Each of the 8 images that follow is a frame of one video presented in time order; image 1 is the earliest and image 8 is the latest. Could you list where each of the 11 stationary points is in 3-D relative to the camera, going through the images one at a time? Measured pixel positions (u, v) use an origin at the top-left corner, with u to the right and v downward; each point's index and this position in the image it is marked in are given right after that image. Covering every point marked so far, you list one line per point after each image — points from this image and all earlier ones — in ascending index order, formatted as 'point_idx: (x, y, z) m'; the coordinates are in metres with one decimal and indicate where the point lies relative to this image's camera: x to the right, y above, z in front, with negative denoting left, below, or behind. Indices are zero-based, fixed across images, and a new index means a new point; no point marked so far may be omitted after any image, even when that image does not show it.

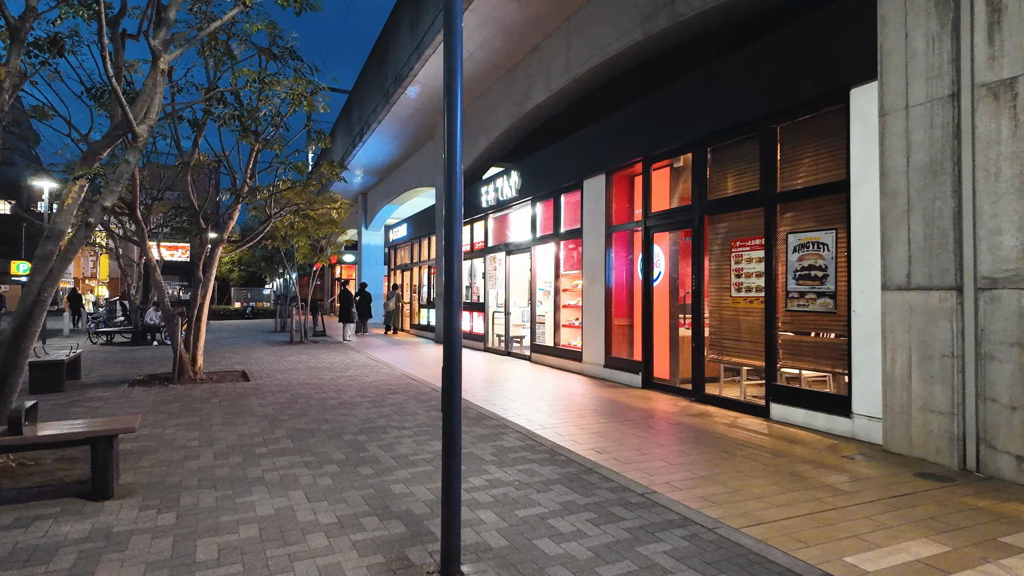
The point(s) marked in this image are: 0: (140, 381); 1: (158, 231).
0: (-6.3, -1.6, +9.5) m
1: (-12.2, +1.9, +19.3) m
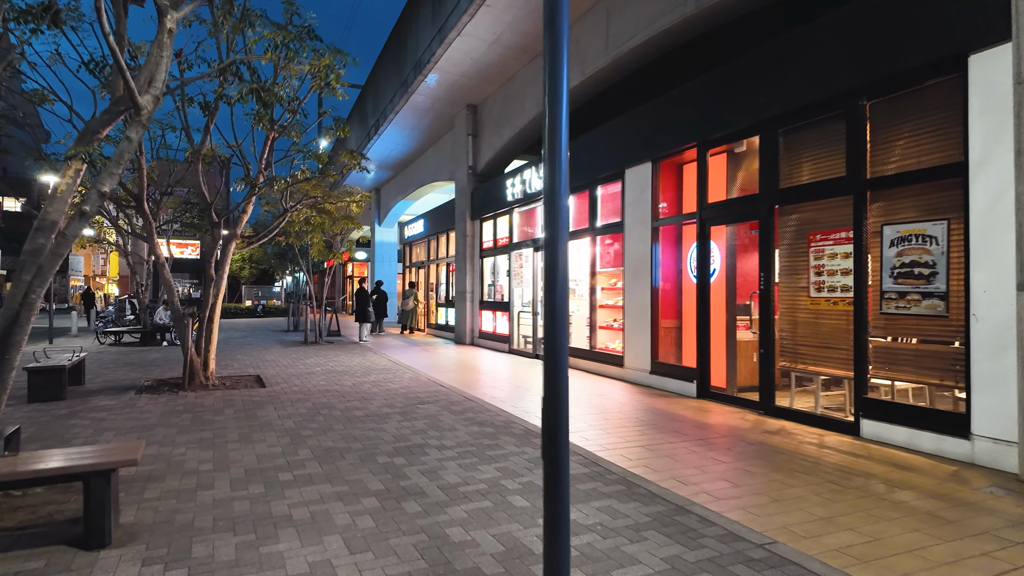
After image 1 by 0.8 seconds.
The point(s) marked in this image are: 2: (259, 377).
0: (-5.7, -1.6, +8.8) m
1: (-11.5, +2.0, +18.7) m
2: (-4.4, -1.6, +9.8) m
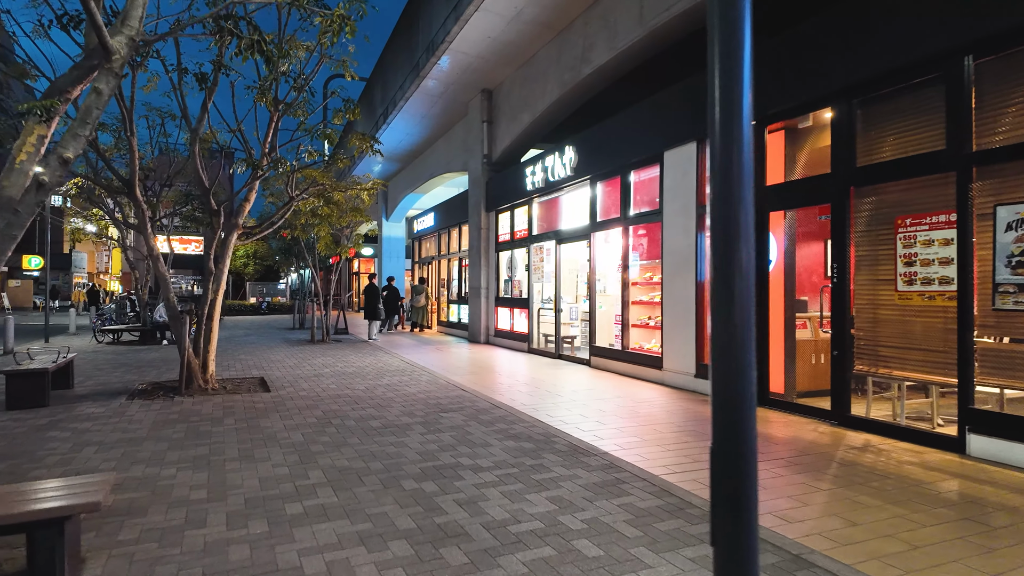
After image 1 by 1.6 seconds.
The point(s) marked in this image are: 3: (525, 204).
0: (-5.3, -1.5, +8.1) m
1: (-11.0, +2.1, +17.9) m
2: (-4.0, -1.5, +9.0) m
3: (+0.3, +2.0, +13.2) m
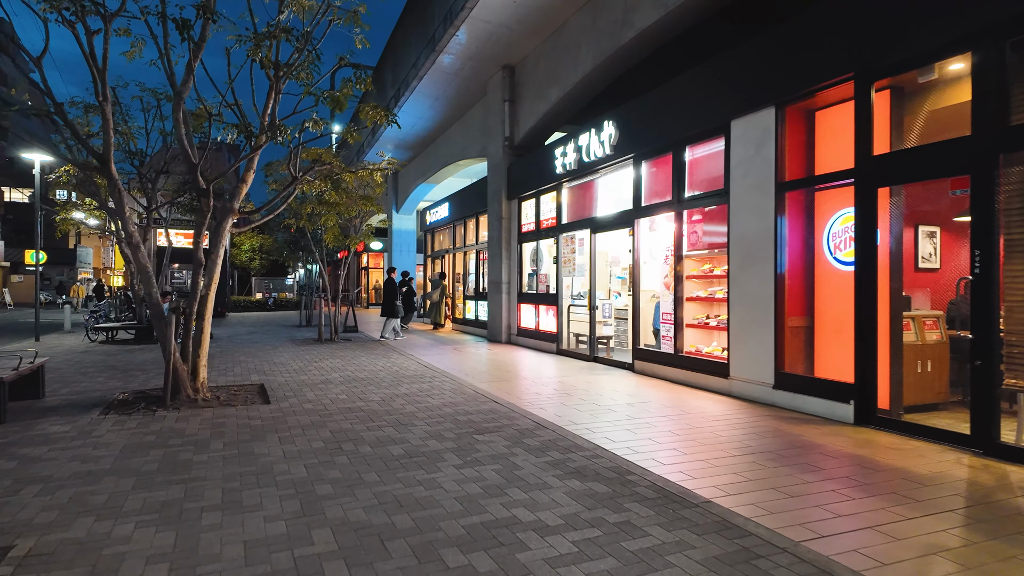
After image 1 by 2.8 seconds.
0: (-4.8, -1.4, +6.9) m
1: (-10.4, +2.3, +16.8) m
2: (-3.4, -1.4, +7.8) m
3: (+0.9, +2.1, +11.9) m
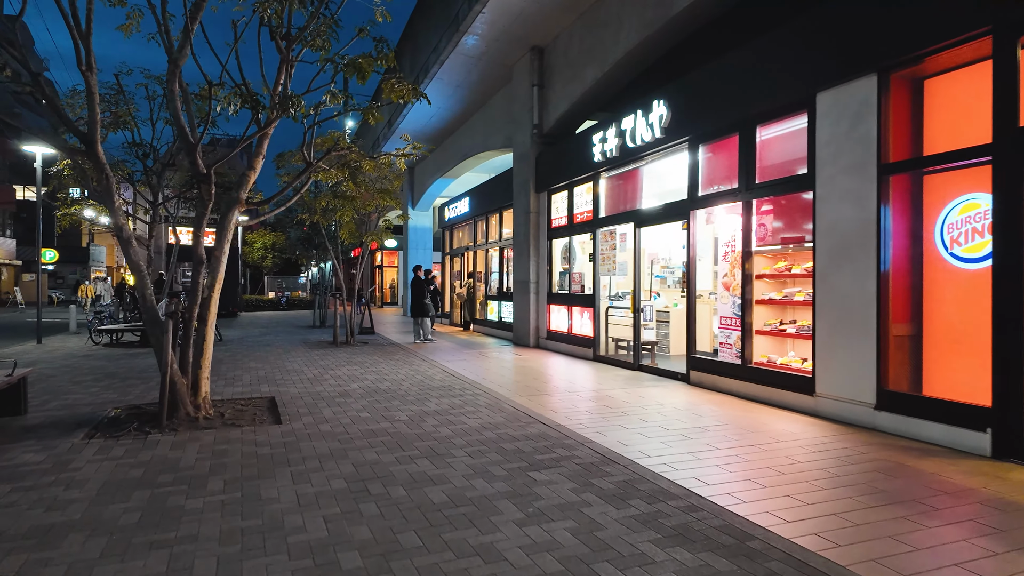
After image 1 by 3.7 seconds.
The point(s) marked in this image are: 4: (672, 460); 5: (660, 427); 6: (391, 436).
0: (-4.3, -1.4, +6.0) m
1: (-9.7, +2.3, +16.0) m
2: (-2.9, -1.4, +6.9) m
3: (+1.5, +2.1, +10.9) m
4: (+1.3, -1.4, +4.6) m
5: (+1.5, -1.4, +5.7) m
6: (-1.1, -1.4, +5.3) m
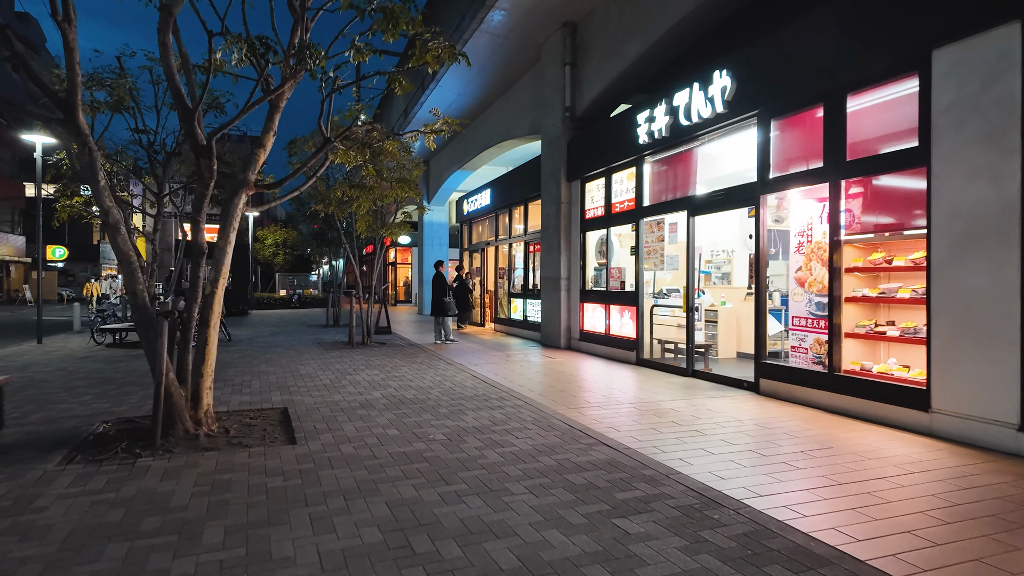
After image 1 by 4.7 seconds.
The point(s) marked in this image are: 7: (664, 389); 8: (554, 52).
0: (-3.8, -1.4, +5.1) m
1: (-9.0, +2.4, +15.2) m
2: (-2.4, -1.4, +6.0) m
3: (+2.1, +2.2, +9.9) m
4: (+1.8, -1.4, +3.6) m
5: (+2.0, -1.4, +4.7) m
6: (-0.6, -1.4, +4.4) m
7: (+2.2, -1.4, +8.0) m
8: (+0.9, +5.0, +12.0) m
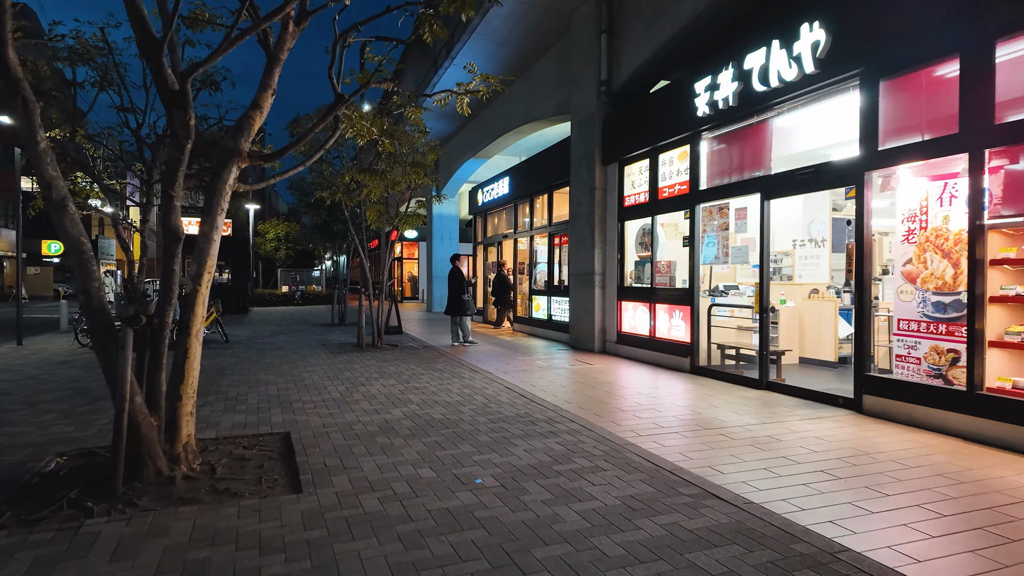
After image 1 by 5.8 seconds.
0: (-3.3, -1.4, +3.9) m
1: (-8.4, +2.5, +14.0) m
2: (-1.9, -1.3, +4.7) m
3: (+2.6, +2.2, +8.6) m
4: (+2.3, -1.4, +2.4) m
5: (+2.5, -1.4, +3.5) m
6: (-0.1, -1.3, +3.1) m
7: (+2.7, -1.4, +6.8) m
8: (+1.4, +5.1, +10.7) m
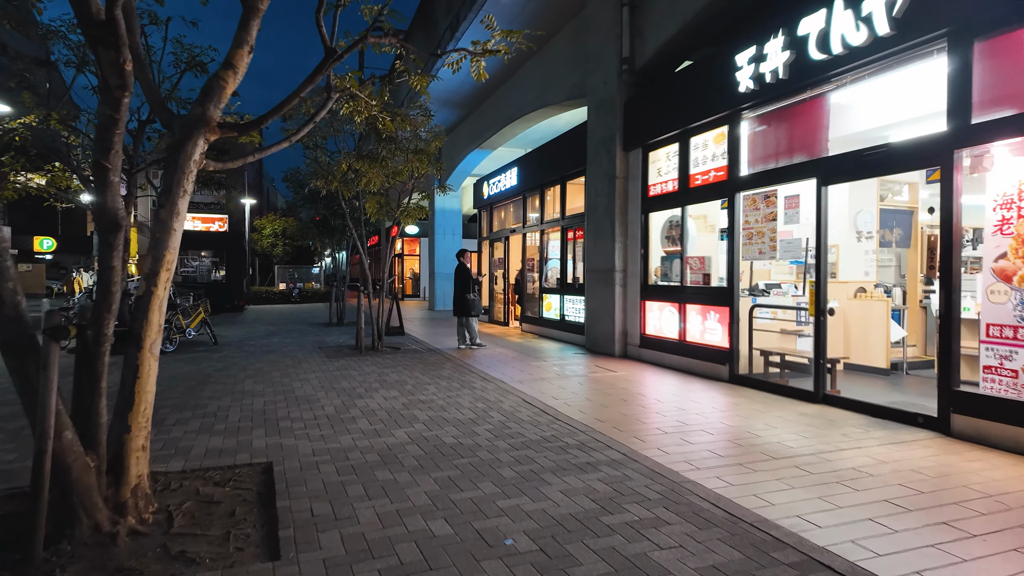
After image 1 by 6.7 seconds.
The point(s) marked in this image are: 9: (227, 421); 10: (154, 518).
0: (-3.1, -1.4, +3.0) m
1: (-8.2, +2.5, +13.1) m
2: (-1.7, -1.4, +3.8) m
3: (+2.8, +2.2, +7.7) m
4: (+2.5, -1.4, +1.5) m
5: (+2.7, -1.4, +2.6) m
6: (+0.1, -1.4, +2.3) m
7: (+2.9, -1.4, +5.9) m
8: (+1.6, +5.1, +9.8) m
9: (-2.9, -1.3, +5.6) m
10: (-2.2, -1.4, +3.4) m
